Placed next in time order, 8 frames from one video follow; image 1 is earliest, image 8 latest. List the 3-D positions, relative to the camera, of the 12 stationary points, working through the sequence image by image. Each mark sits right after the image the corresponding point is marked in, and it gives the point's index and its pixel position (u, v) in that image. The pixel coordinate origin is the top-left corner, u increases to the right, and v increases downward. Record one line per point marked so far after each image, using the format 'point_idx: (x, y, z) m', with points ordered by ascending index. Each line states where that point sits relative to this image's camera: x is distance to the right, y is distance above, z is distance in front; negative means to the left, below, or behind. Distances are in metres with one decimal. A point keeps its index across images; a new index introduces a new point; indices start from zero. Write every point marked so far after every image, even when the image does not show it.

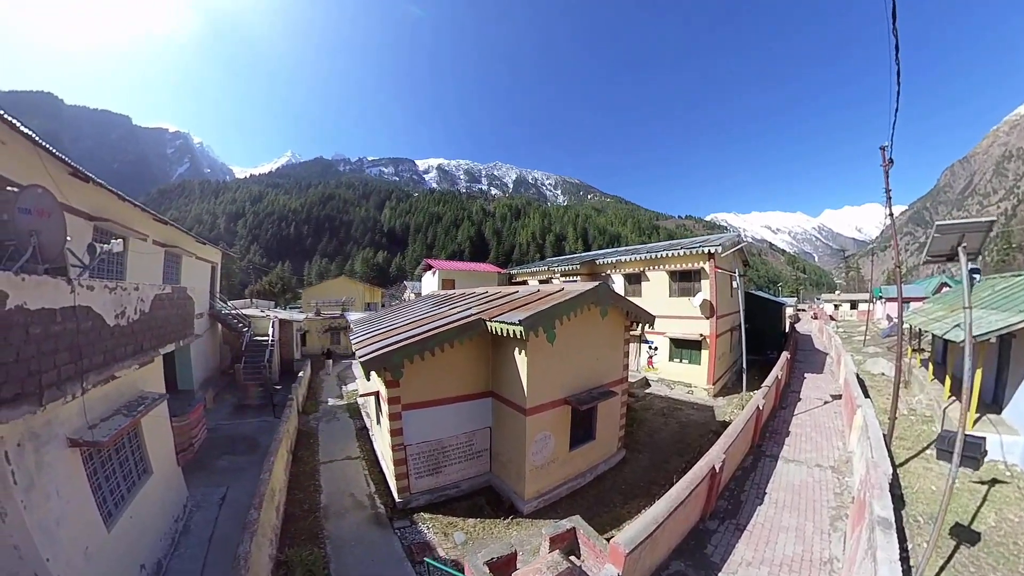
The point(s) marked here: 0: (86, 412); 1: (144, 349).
0: (-4.0, -1.1, +4.8) m
1: (-4.2, -0.6, +5.5) m
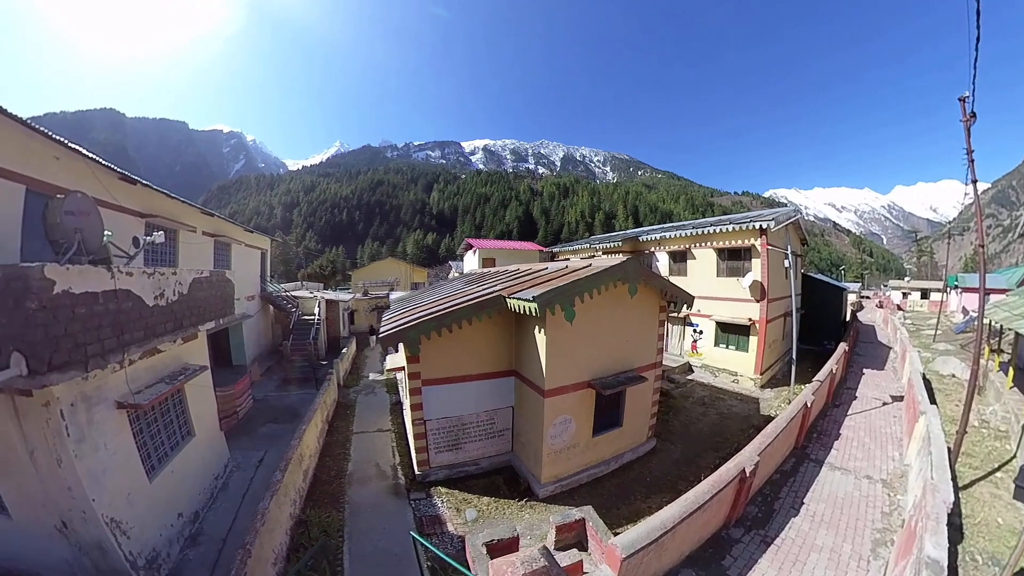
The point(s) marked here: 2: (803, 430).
0: (-4.3, -1.0, +5.6) m
1: (-4.4, -0.4, +6.4) m
2: (+5.8, -2.9, +9.4) m
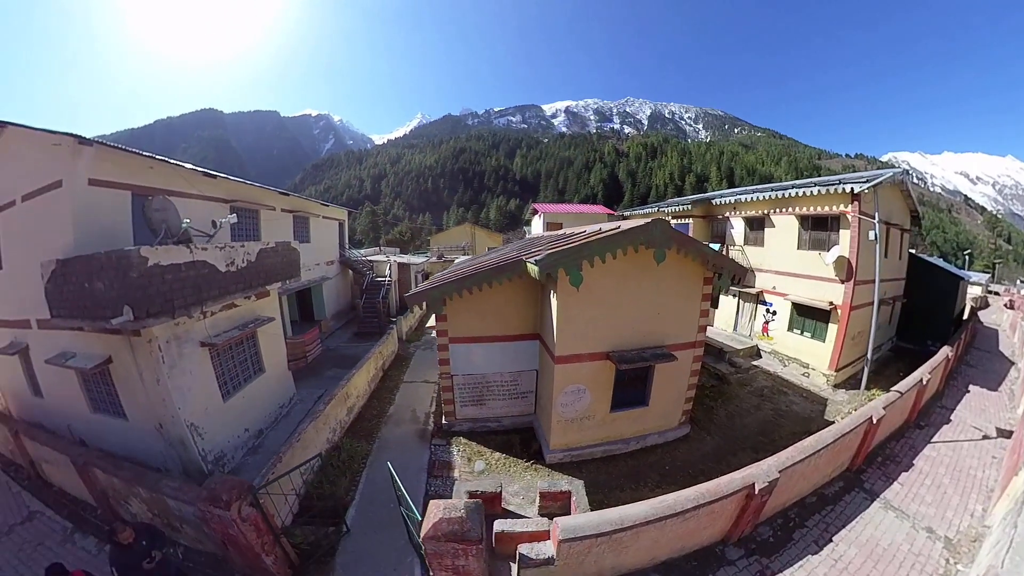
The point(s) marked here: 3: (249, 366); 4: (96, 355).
0: (-4.7, -0.6, +7.5) m
1: (-4.5, +0.1, +8.1) m
2: (+6.1, -2.8, +8.0) m
3: (-4.9, -1.4, +8.5) m
4: (-5.7, -1.0, +6.3) m
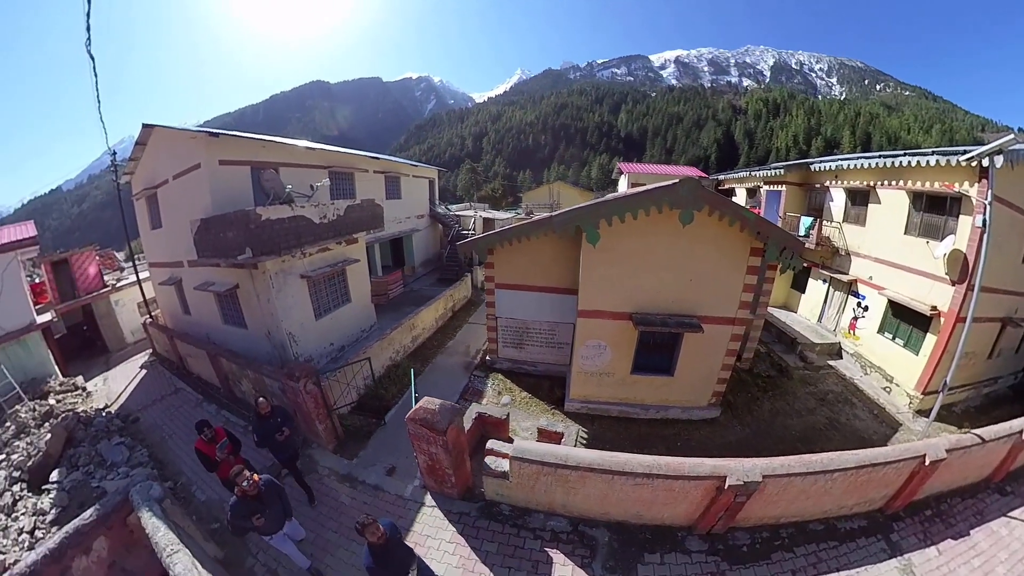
0: (-4.2, +0.5, +9.9) m
1: (-3.8, +1.2, +10.3) m
2: (+5.6, -2.9, +6.5) m
3: (-4.1, -0.1, +11.0) m
4: (-5.7, +0.1, +9.3) m
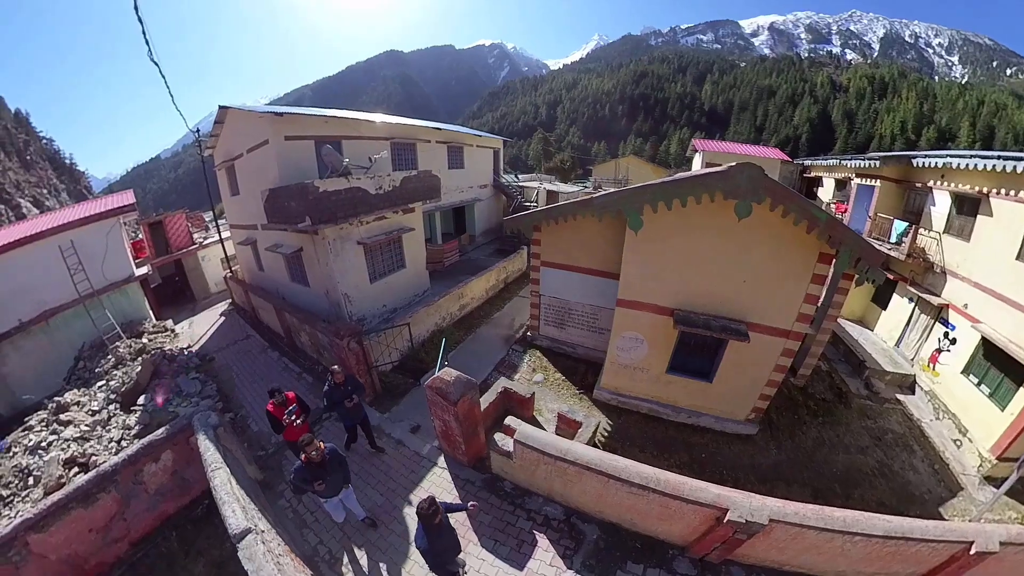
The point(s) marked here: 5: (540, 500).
0: (-3.3, +1.3, +10.7) m
1: (-2.6, +2.0, +10.9) m
2: (+5.2, -3.4, +5.5) m
3: (-2.9, +0.8, +11.8) m
4: (-4.8, +1.0, +10.5) m
5: (+0.5, -3.6, +7.8) m
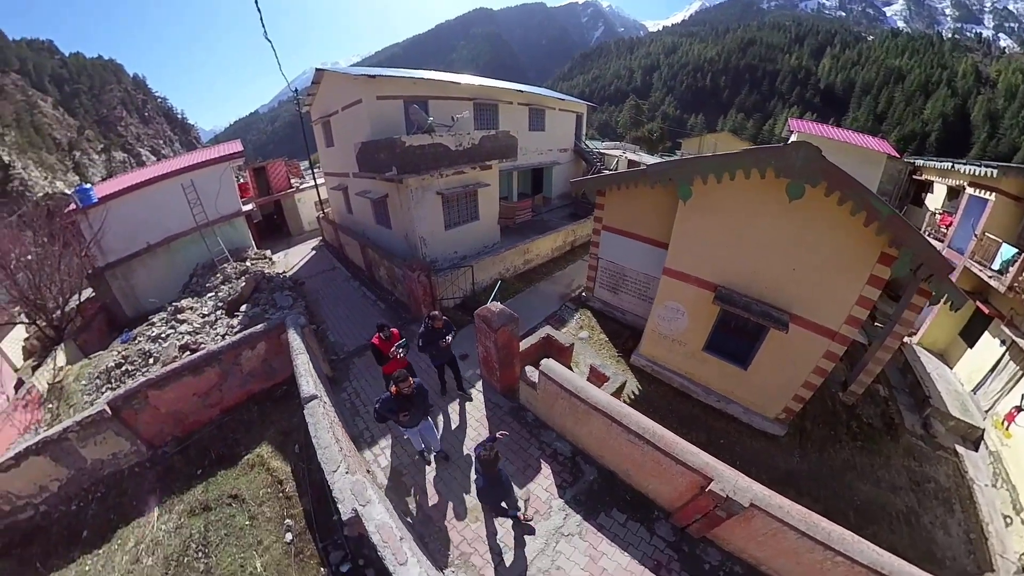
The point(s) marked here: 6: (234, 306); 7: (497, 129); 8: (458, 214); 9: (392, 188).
0: (-1.7, +2.5, +11.4) m
1: (-0.9, +3.1, +11.4) m
2: (+4.6, -3.9, +5.0) m
3: (-1.2, +2.0, +12.5) m
4: (-3.3, +2.4, +11.7) m
5: (+0.5, -3.1, +8.4) m
6: (-7.0, -0.4, +11.6) m
7: (-0.4, +4.5, +13.2) m
8: (-1.4, +1.8, +12.2) m
9: (-3.0, +2.4, +11.3) m
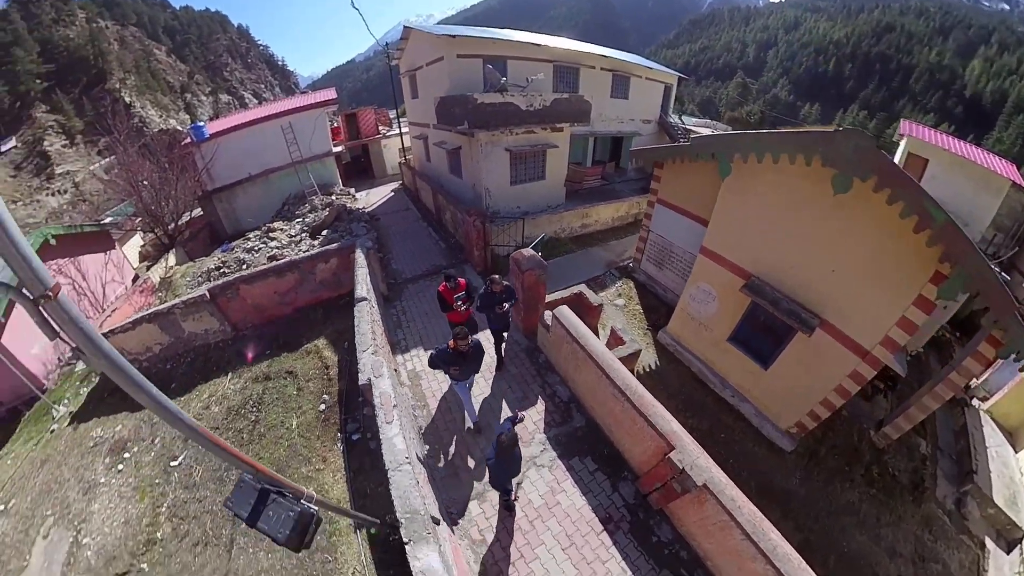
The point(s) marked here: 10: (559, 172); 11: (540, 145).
0: (+0.1, +3.5, +11.4) m
1: (+0.9, +3.9, +11.2) m
2: (+3.6, -4.5, +4.8) m
3: (+0.7, +3.0, +12.5) m
4: (-1.4, +3.7, +12.0) m
5: (+0.6, -2.7, +8.7) m
6: (-5.5, +1.7, +12.9) m
7: (+2.1, +5.4, +12.7) m
8: (+0.4, +2.9, +12.2) m
9: (-1.2, +3.7, +11.6) m
10: (+1.4, +2.9, +12.7) m
11: (+0.8, +3.5, +11.7) m
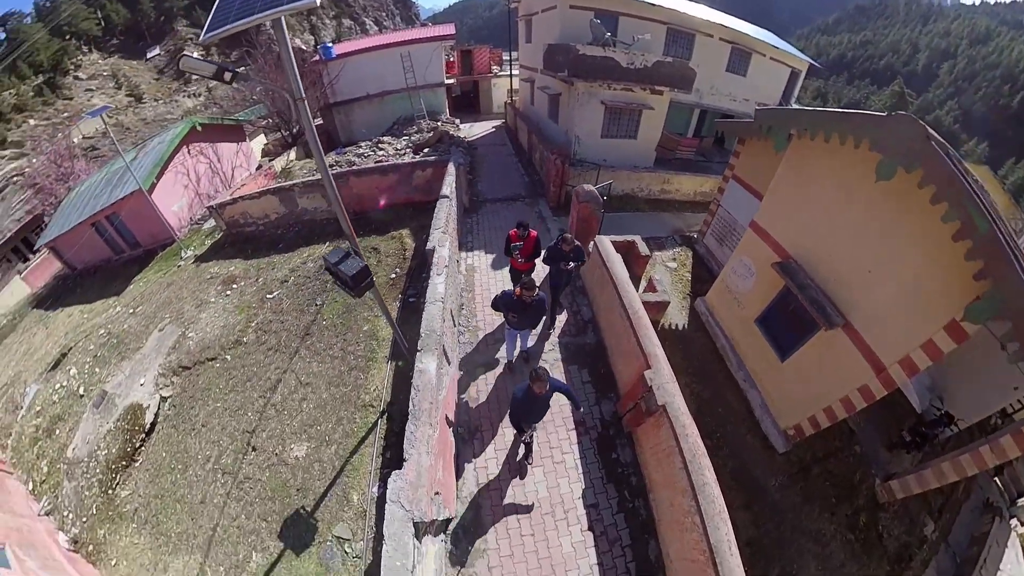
0: (+2.8, +4.4, +11.1) m
1: (+3.6, +4.5, +10.7) m
2: (+2.6, -4.7, +5.0) m
3: (+3.4, +3.8, +12.1) m
4: (+1.5, +5.1, +11.8) m
5: (+1.0, -1.8, +9.1) m
6: (-2.7, +4.5, +13.6) m
7: (+5.4, +5.7, +11.8) m
8: (+3.0, +3.8, +11.9) m
9: (+1.6, +5.0, +11.4) m
10: (+4.0, +3.5, +12.2) m
11: (+3.4, +4.2, +11.3) m
